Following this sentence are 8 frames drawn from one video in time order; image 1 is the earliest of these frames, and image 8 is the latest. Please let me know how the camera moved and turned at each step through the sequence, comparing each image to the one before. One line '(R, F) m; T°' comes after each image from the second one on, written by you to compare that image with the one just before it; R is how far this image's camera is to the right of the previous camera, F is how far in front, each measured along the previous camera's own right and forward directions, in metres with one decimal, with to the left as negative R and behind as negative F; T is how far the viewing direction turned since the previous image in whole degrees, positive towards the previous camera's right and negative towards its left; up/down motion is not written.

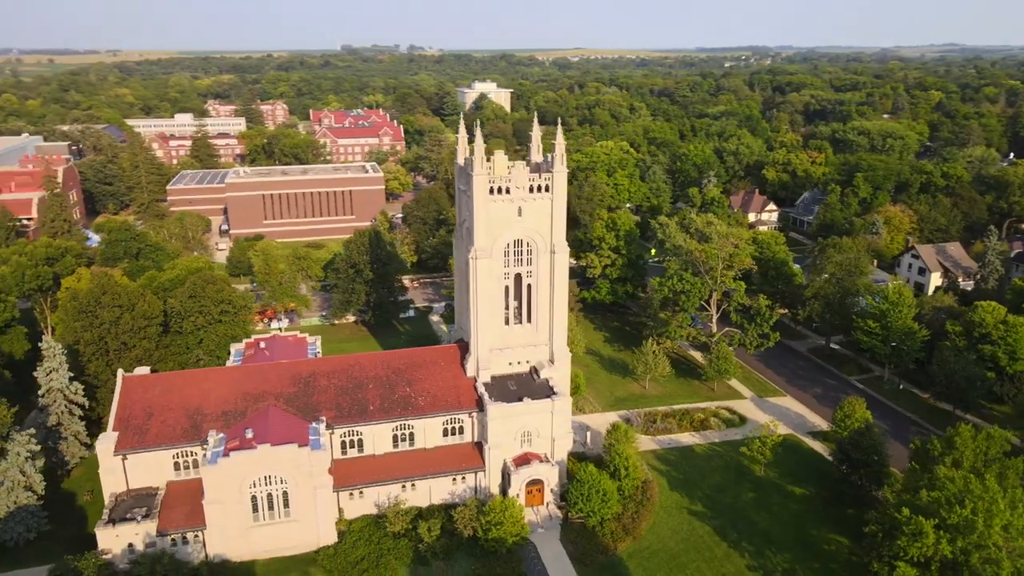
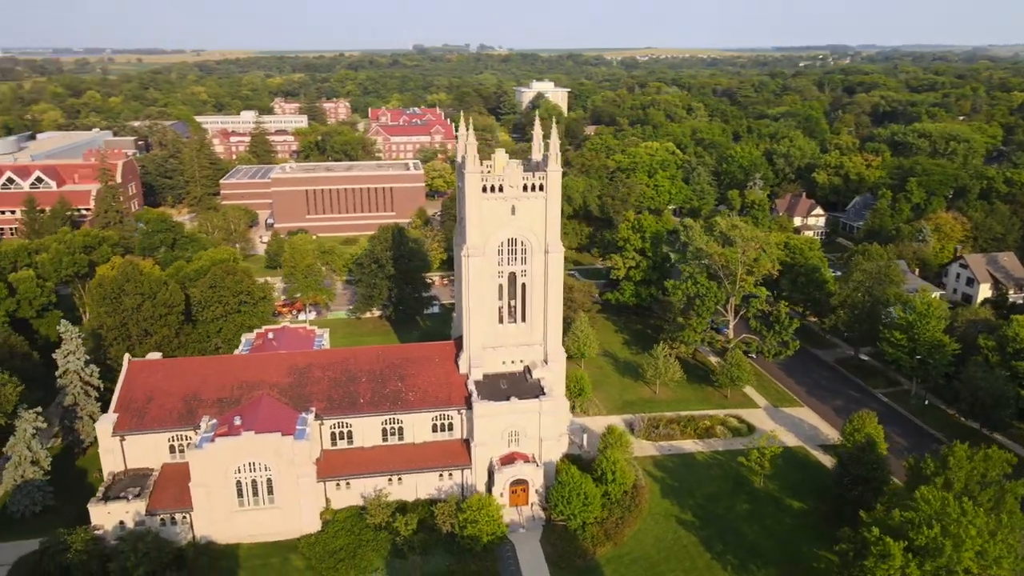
(+3.5, +0.2) m; -5°
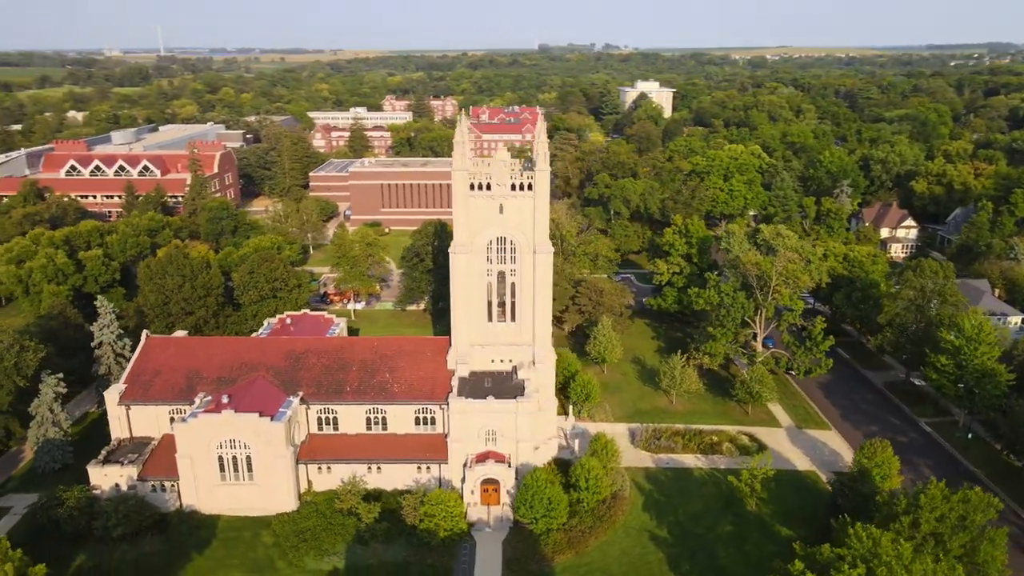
(+6.3, +0.6) m; -9°
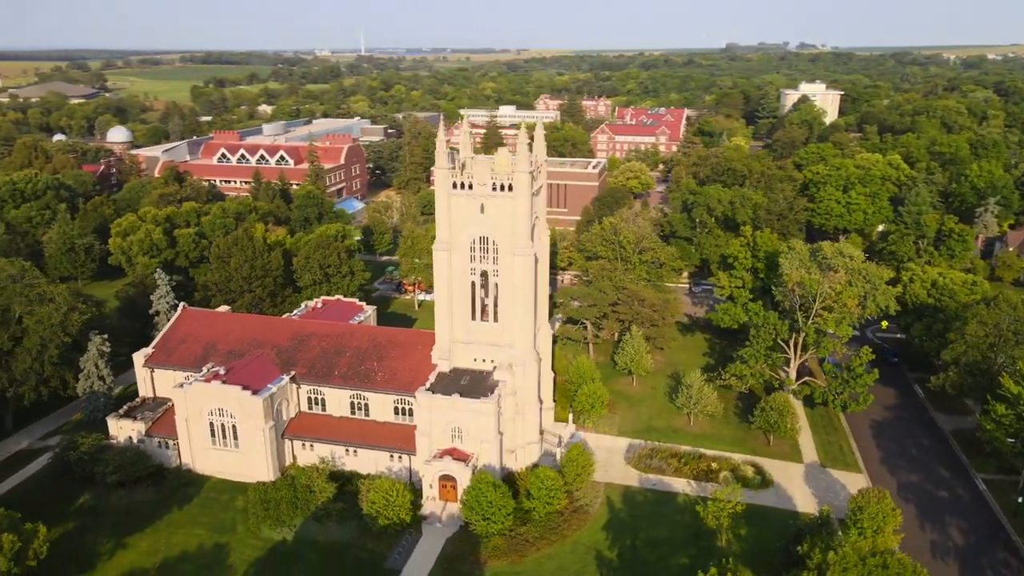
(+9.2, +1.2) m; -13°
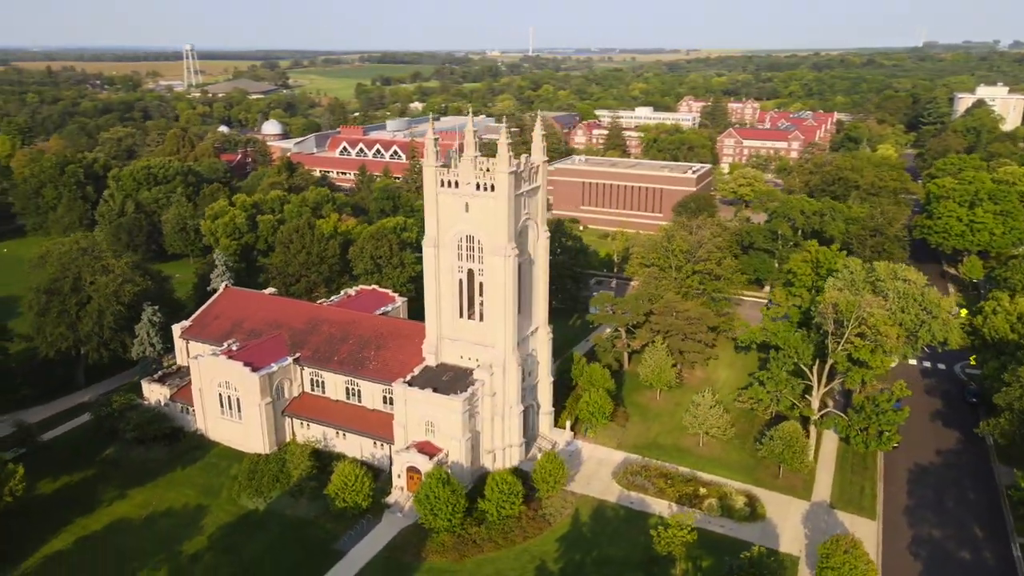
(+8.4, +1.1) m; -12°
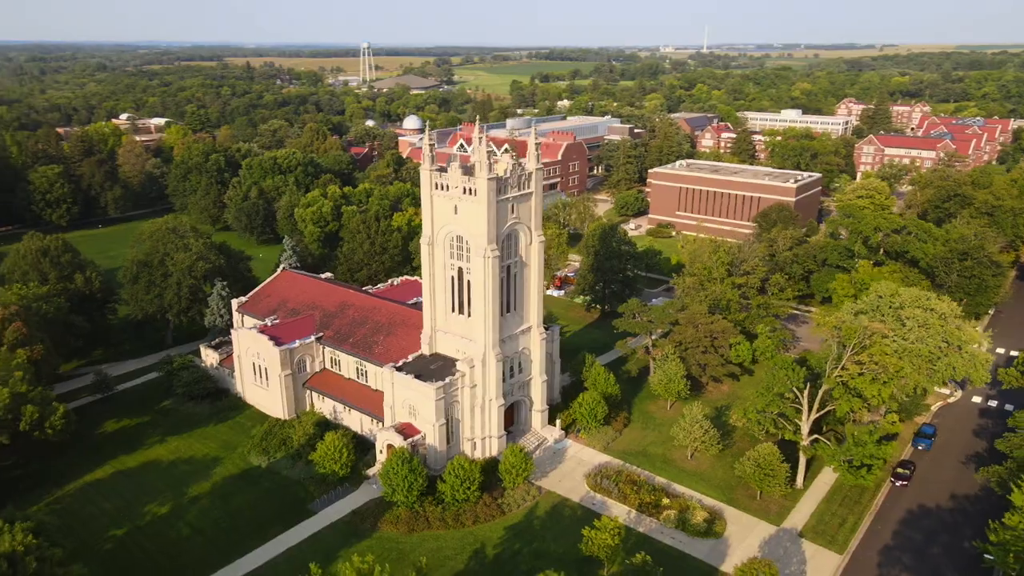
(+9.1, -1.0) m; -12°
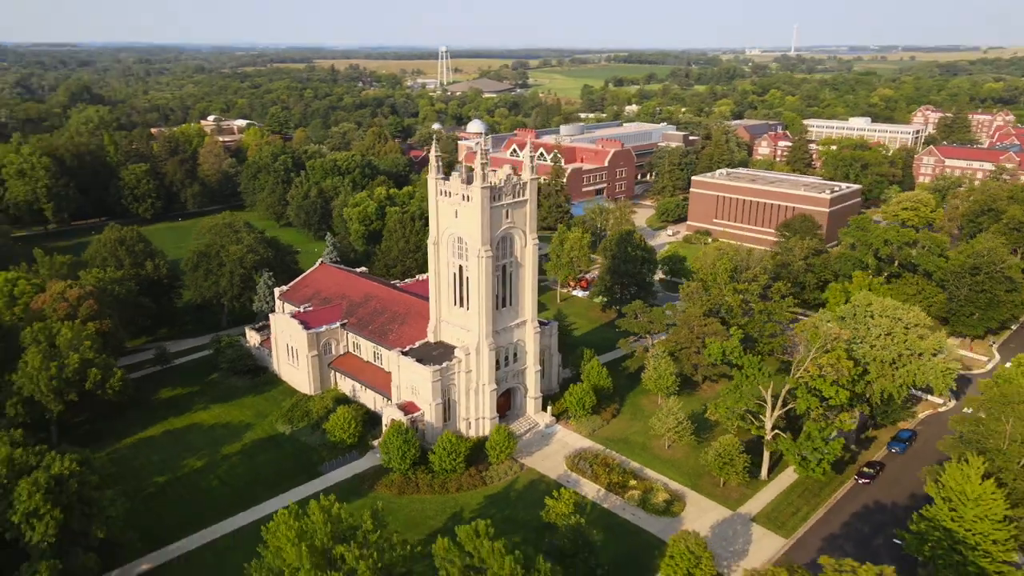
(+4.9, -4.3) m; -6°
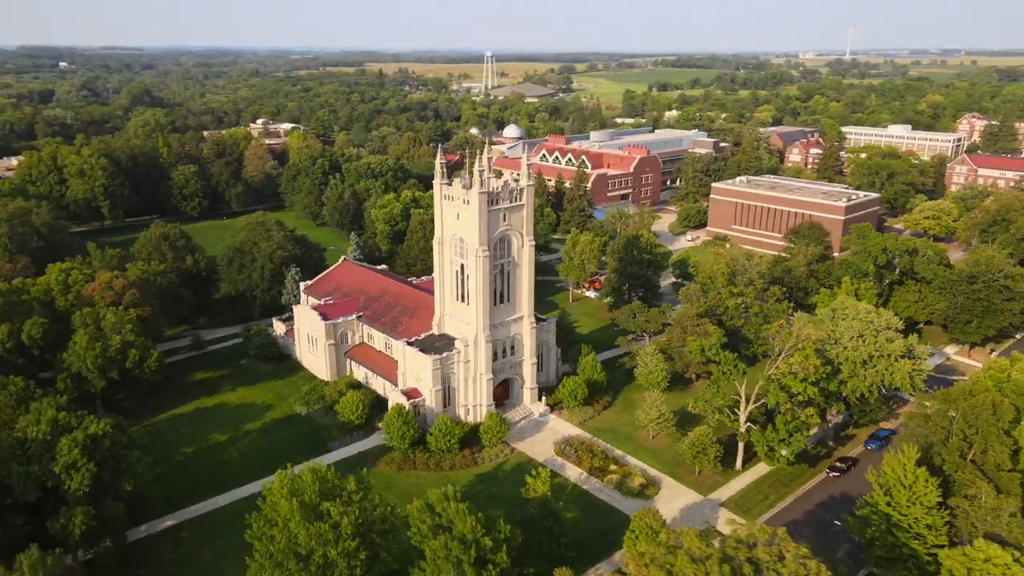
(+3.2, -3.6) m; -4°
